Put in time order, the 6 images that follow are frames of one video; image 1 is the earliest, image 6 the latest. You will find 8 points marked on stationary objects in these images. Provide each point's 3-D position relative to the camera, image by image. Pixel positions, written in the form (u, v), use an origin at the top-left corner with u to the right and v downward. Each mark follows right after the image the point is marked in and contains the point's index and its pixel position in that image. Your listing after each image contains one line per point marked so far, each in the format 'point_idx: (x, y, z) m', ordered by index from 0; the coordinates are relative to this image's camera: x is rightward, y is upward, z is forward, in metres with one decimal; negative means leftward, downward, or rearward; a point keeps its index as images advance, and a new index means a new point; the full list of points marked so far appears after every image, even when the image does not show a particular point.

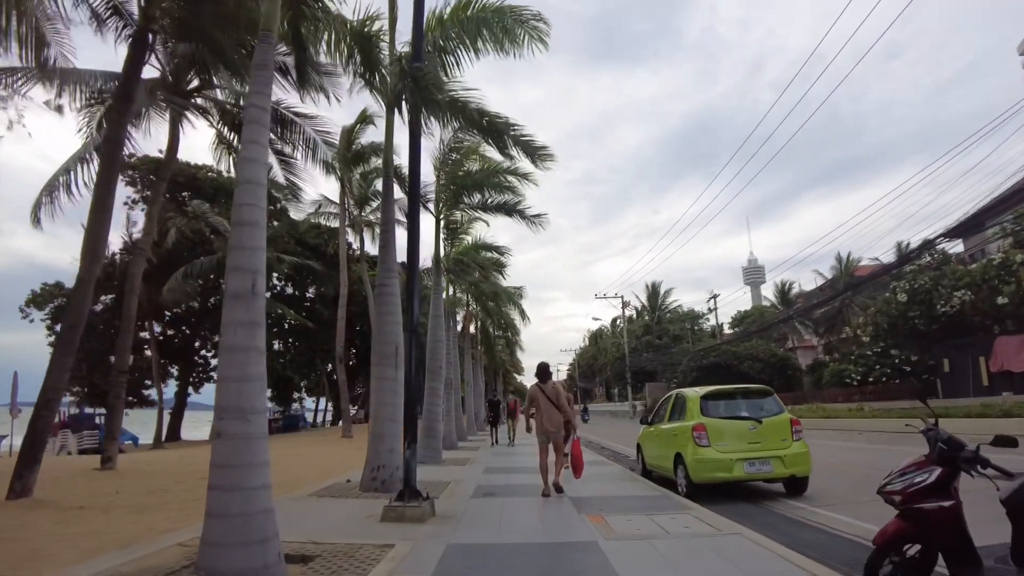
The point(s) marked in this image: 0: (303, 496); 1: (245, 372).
0: (-2.8, -2.8, +9.2) m
1: (-2.0, -0.6, +5.1) m
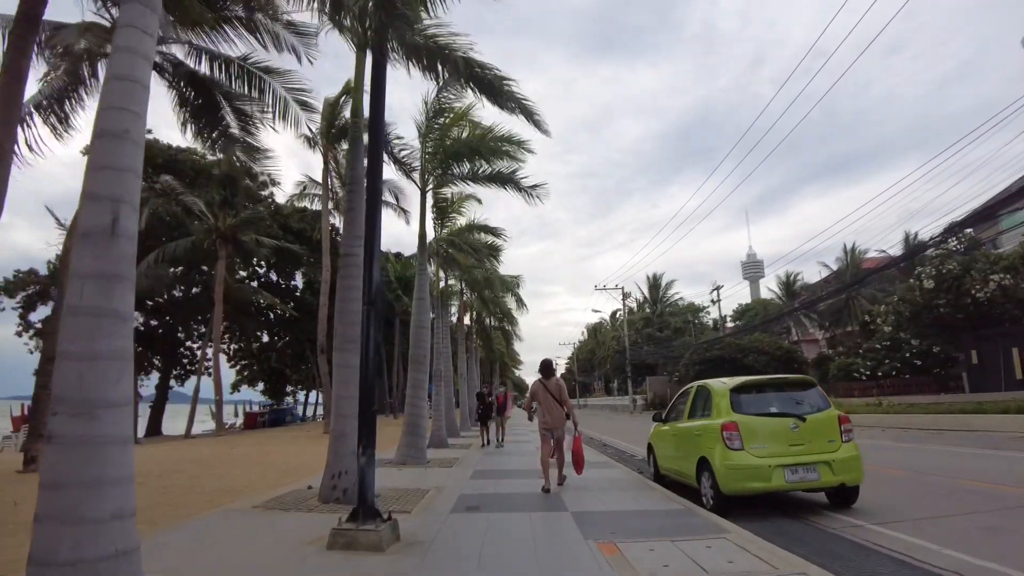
0: (-3.0, -2.4, +7.6) m
1: (-2.1, -0.3, +3.4) m
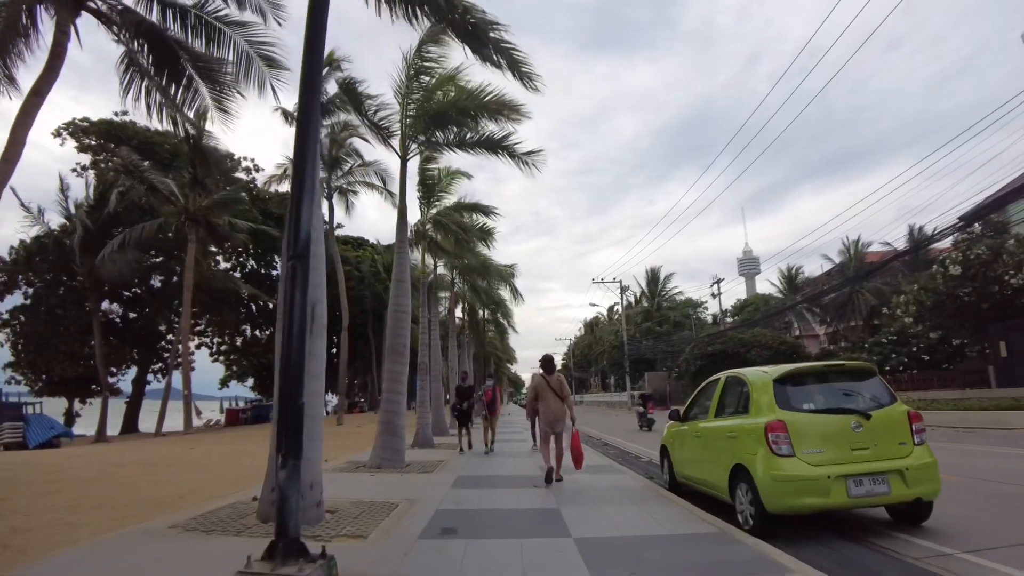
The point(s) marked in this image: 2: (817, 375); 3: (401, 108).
0: (-3.1, -2.1, +6.0) m
1: (-2.2, 0.0, +1.8) m
2: (+2.8, -0.8, +6.3) m
3: (-2.2, +3.5, +13.3) m
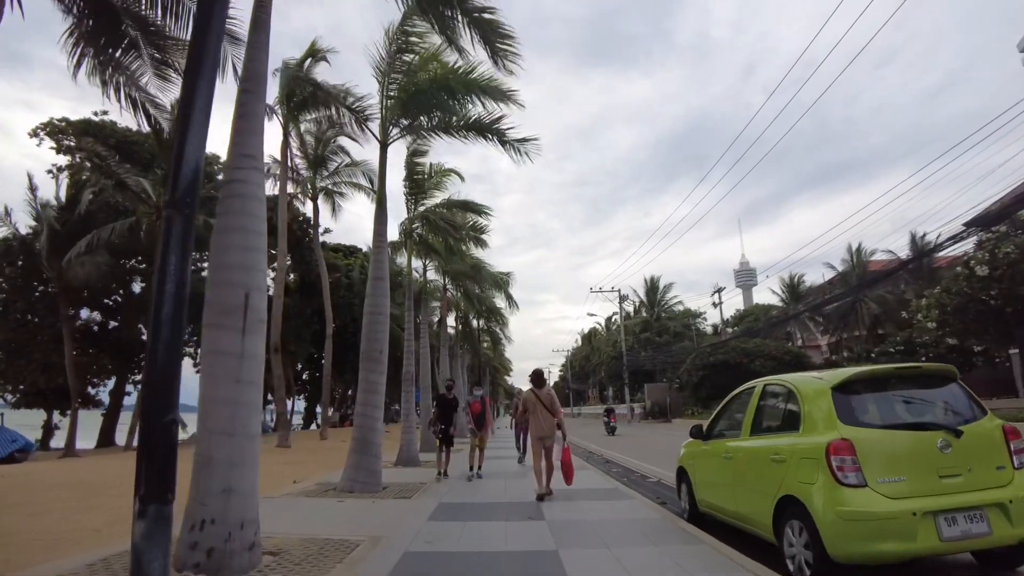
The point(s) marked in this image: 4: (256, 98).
0: (-3.2, -2.0, +4.6) m
1: (-2.3, +0.2, +0.5) m
2: (+2.7, -0.7, +5.0) m
3: (-2.3, +3.5, +12.0) m
4: (-2.3, +1.7, +6.0) m
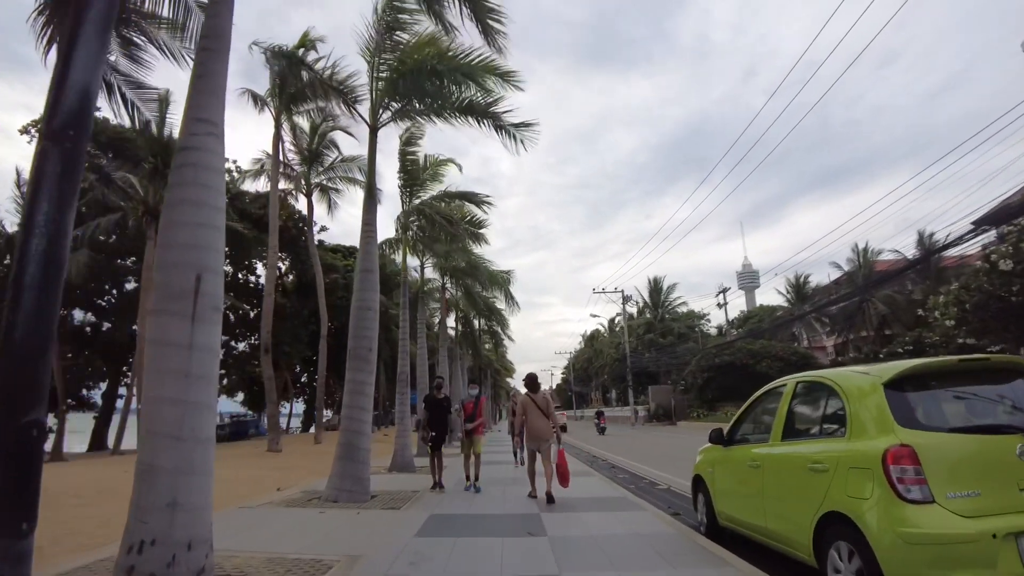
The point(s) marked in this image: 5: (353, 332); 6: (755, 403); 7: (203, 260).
0: (-3.2, -1.9, +3.9) m
1: (-2.3, +0.3, -0.3) m
2: (+2.7, -0.6, +4.2) m
3: (-2.3, +3.6, +11.3) m
4: (-2.3, +1.8, +5.3) m
5: (-2.2, -0.6, +9.4) m
6: (+2.1, -1.0, +5.9) m
7: (-2.1, +0.2, +4.7) m
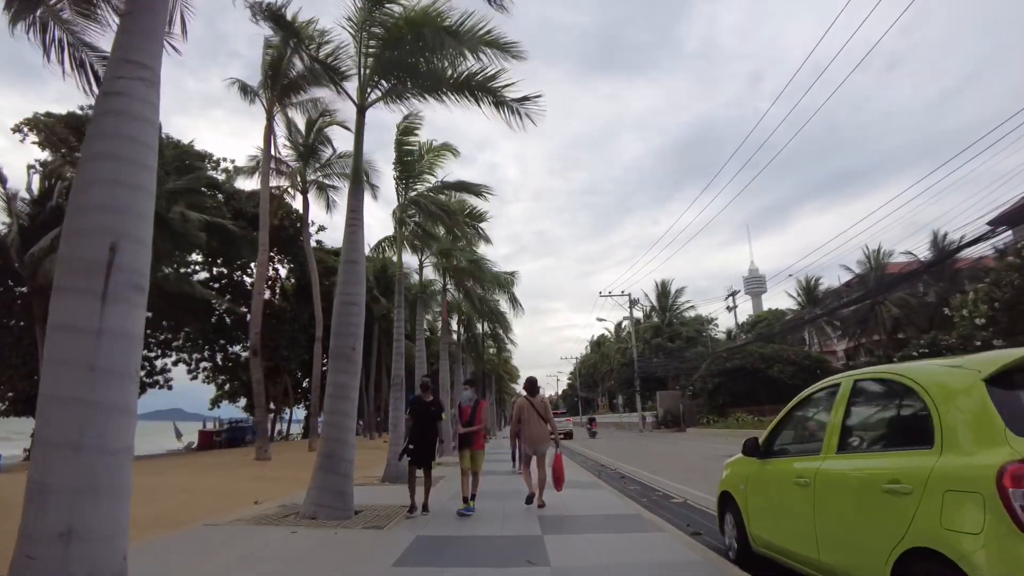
0: (-3.3, -1.7, +3.0) m
1: (-2.4, +0.5, -1.2) m
2: (+2.6, -0.4, +3.3) m
3: (-2.3, +3.7, +10.4) m
4: (-2.3, +1.9, +4.4) m
5: (-2.2, -0.5, +8.5) m
6: (+2.1, -0.9, +5.0) m
7: (-2.2, +0.3, +3.8) m
